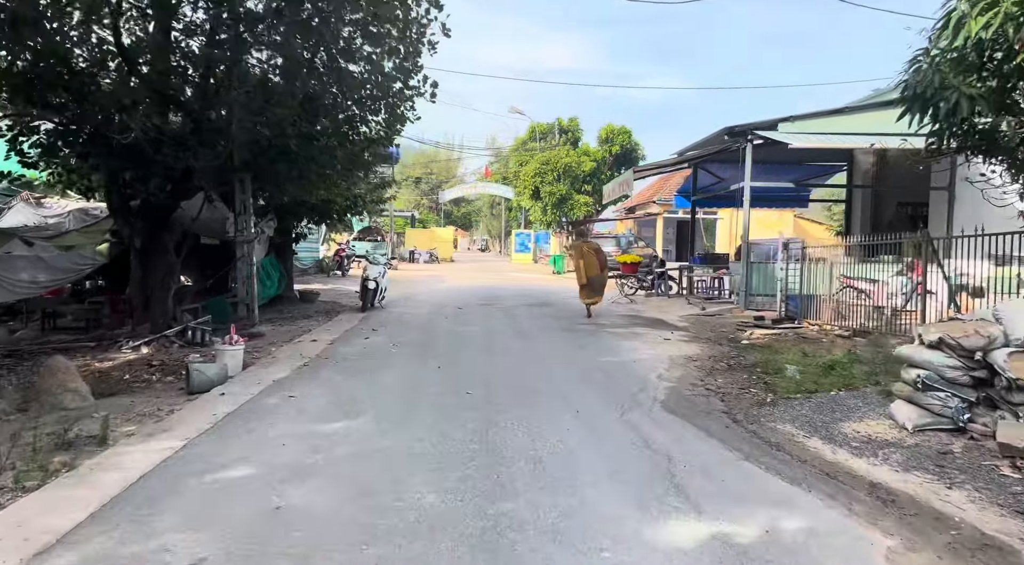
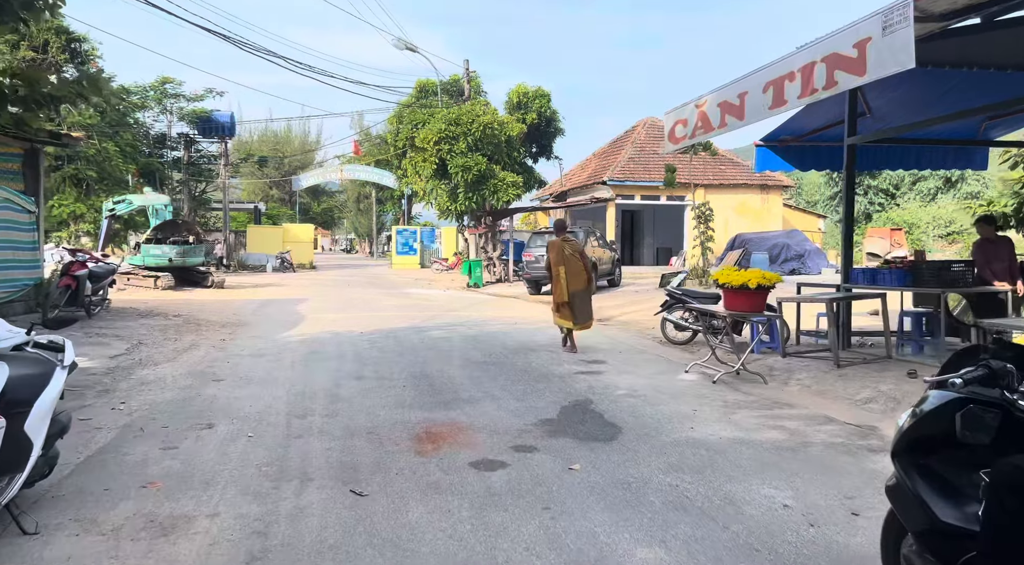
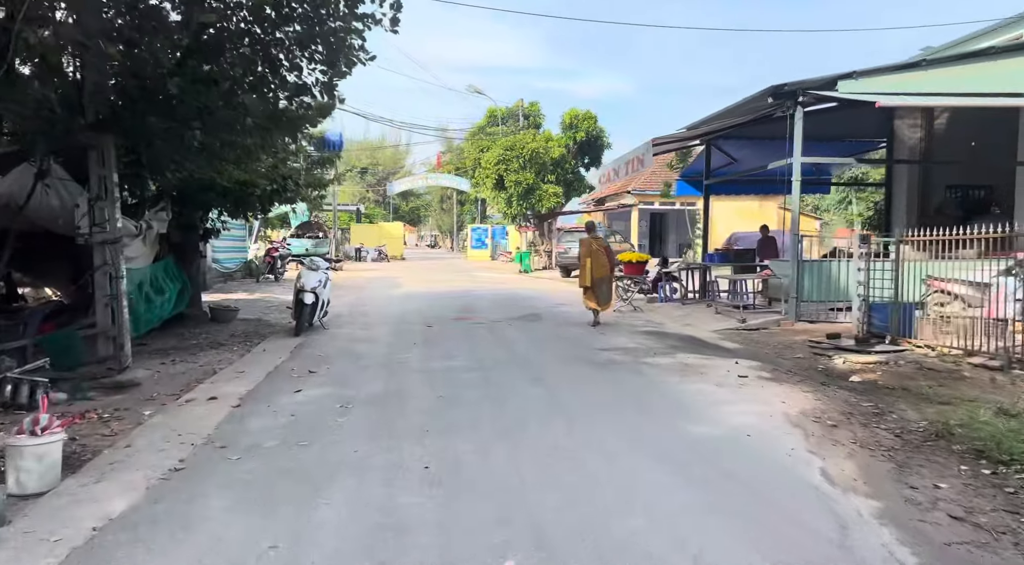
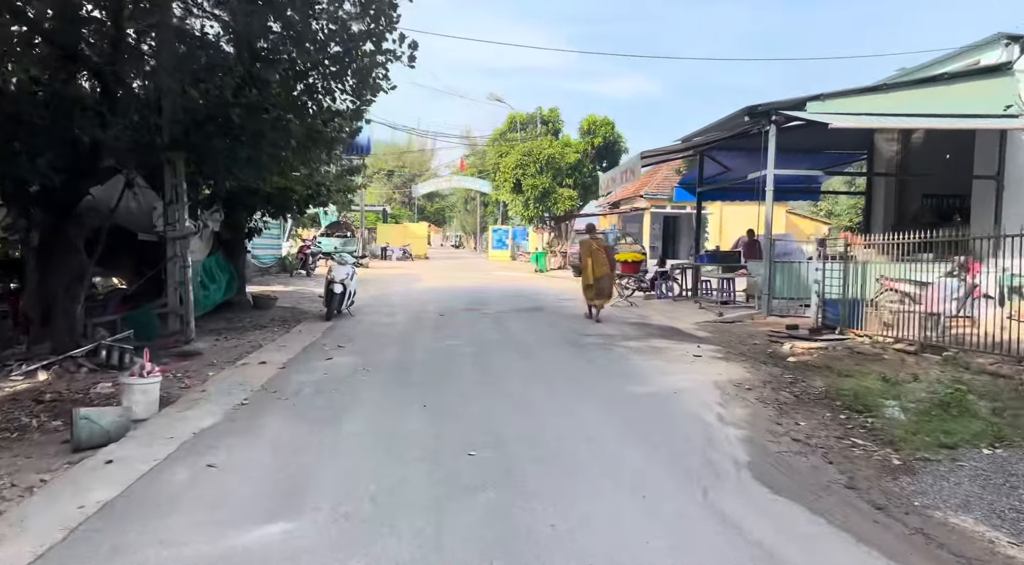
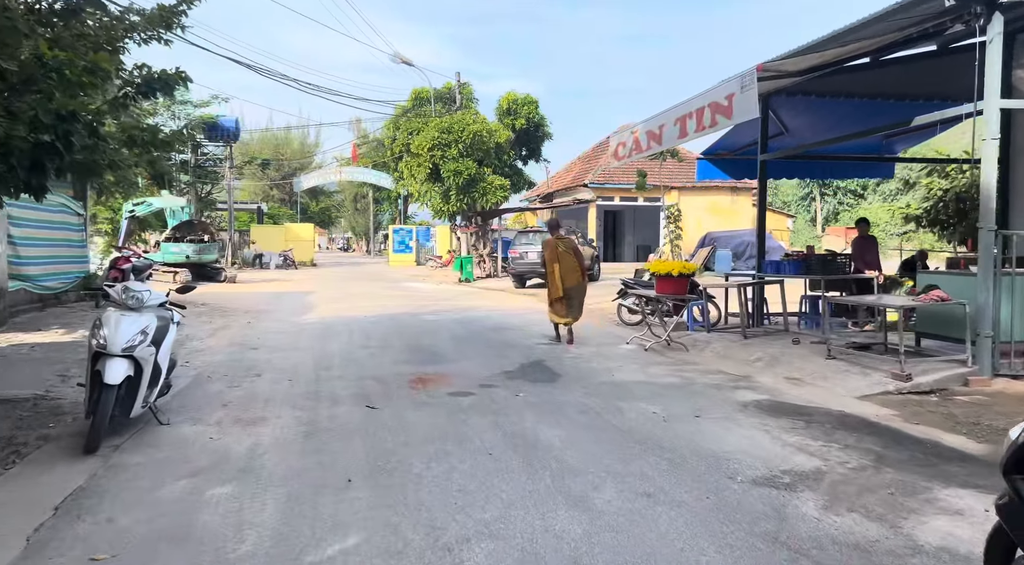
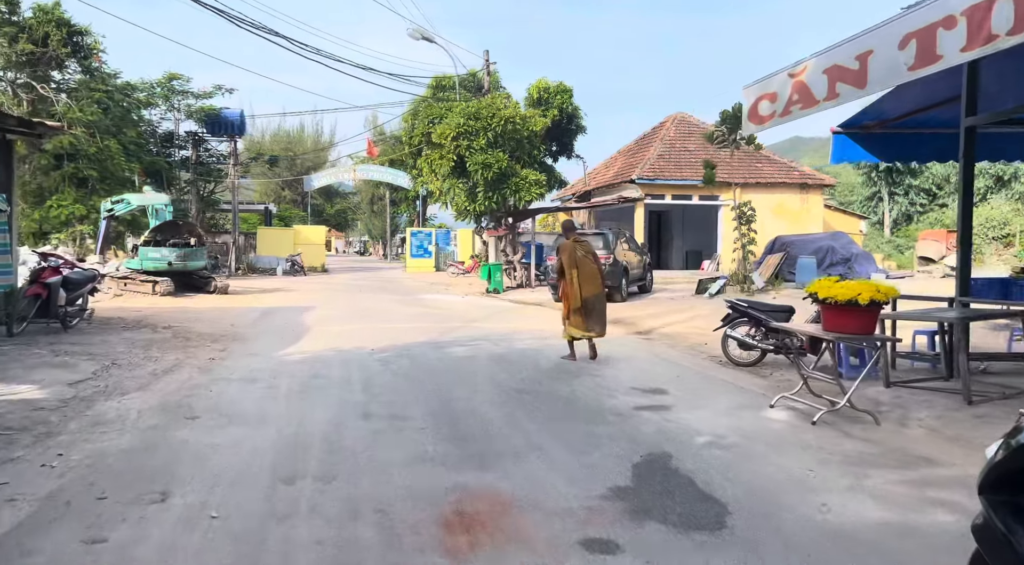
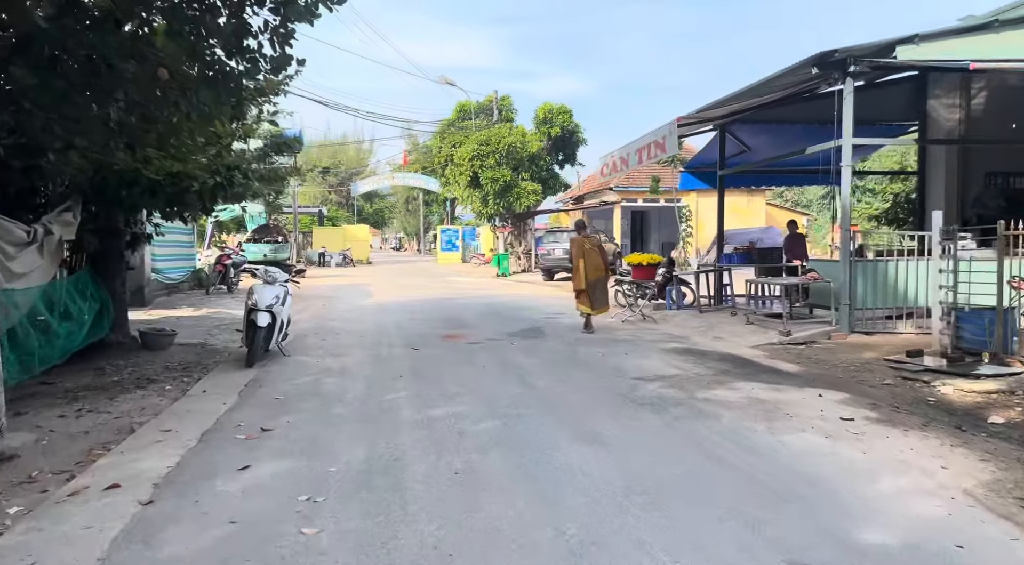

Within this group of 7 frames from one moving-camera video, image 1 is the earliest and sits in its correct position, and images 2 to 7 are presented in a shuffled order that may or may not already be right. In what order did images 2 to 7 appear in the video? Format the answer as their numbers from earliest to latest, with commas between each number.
4, 3, 7, 5, 2, 6
